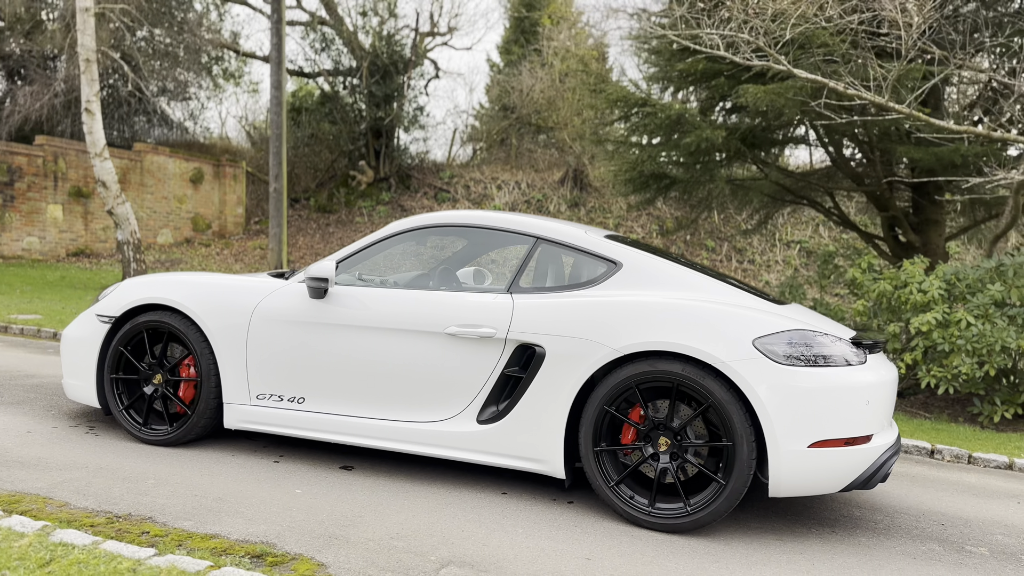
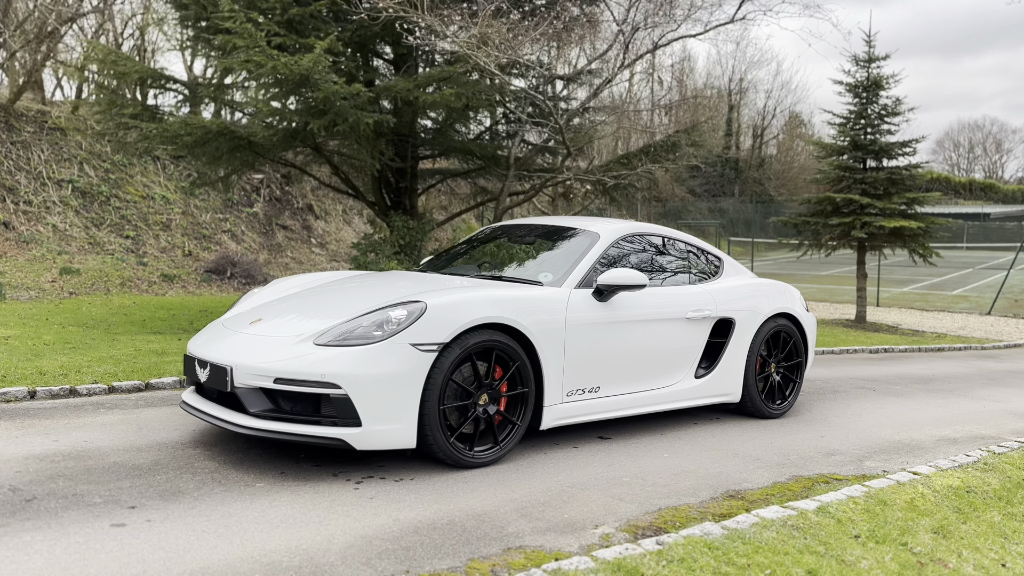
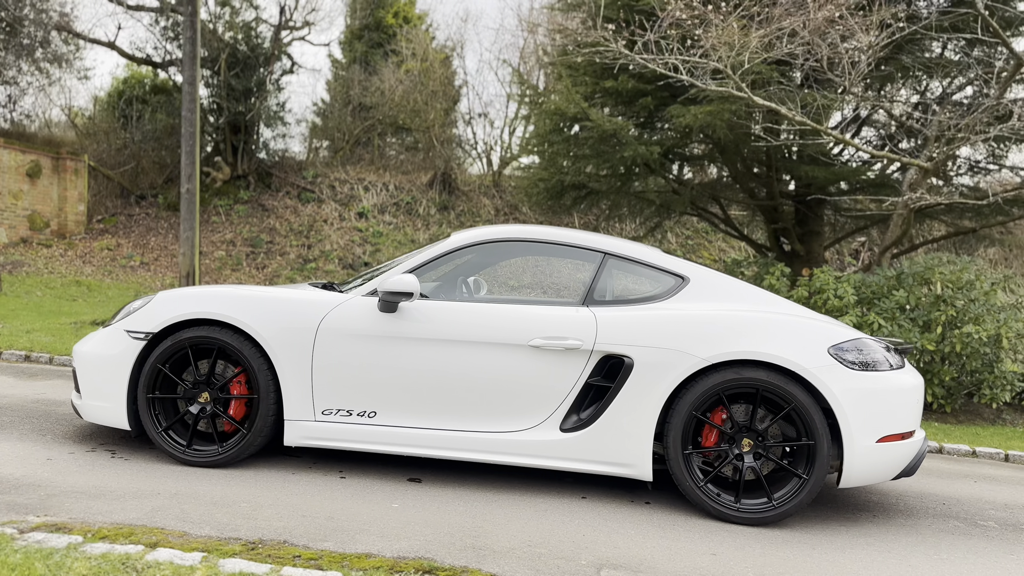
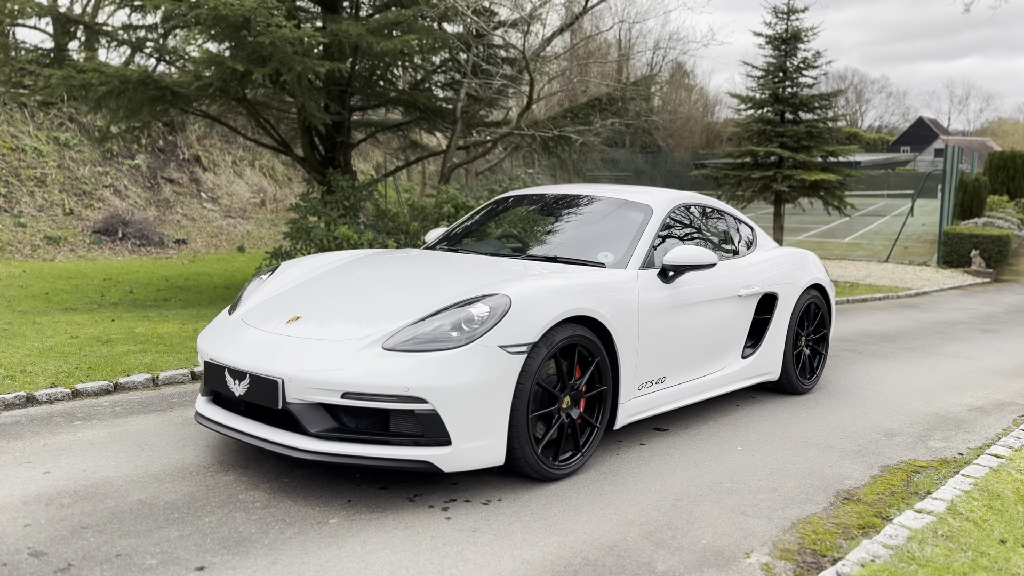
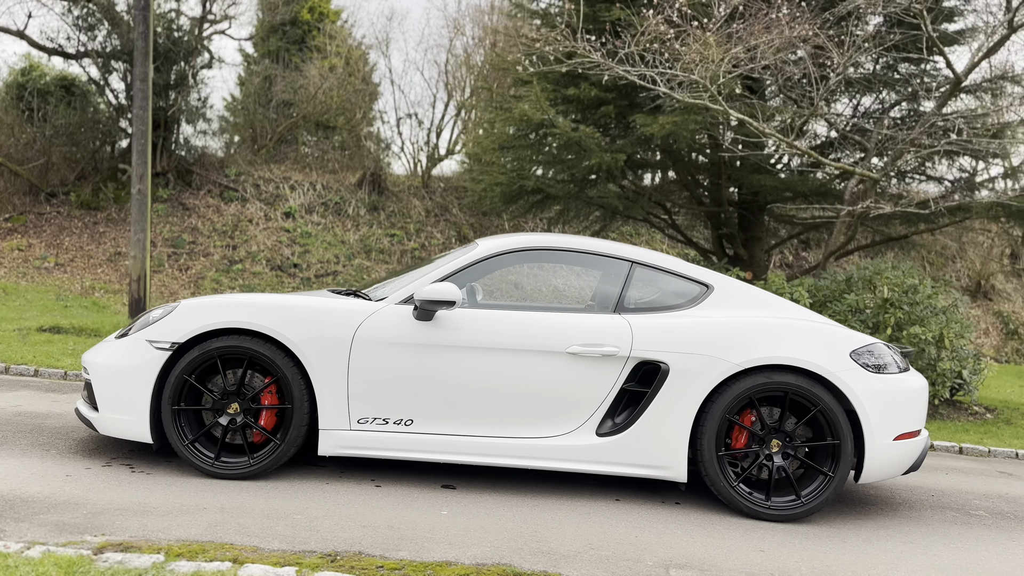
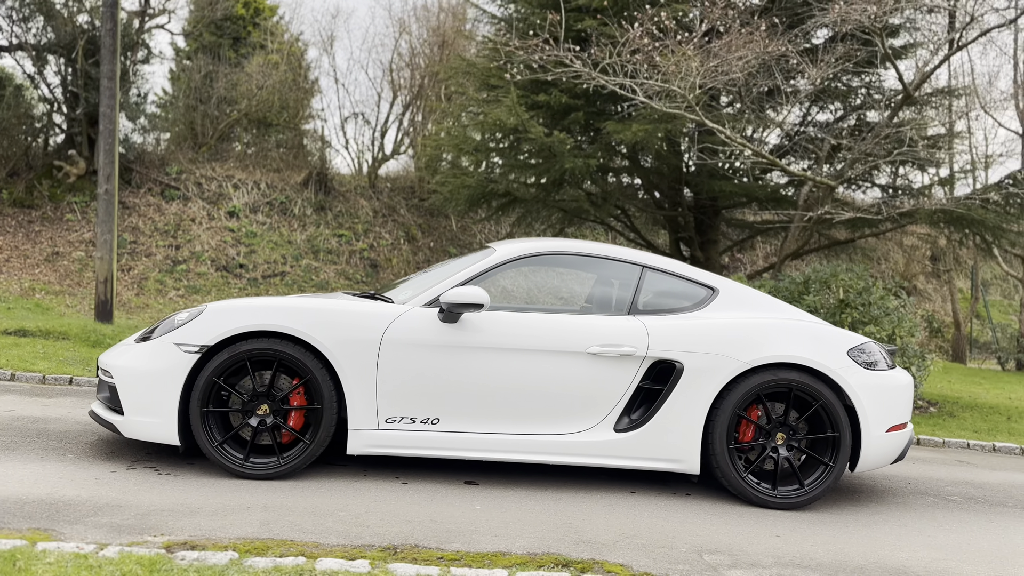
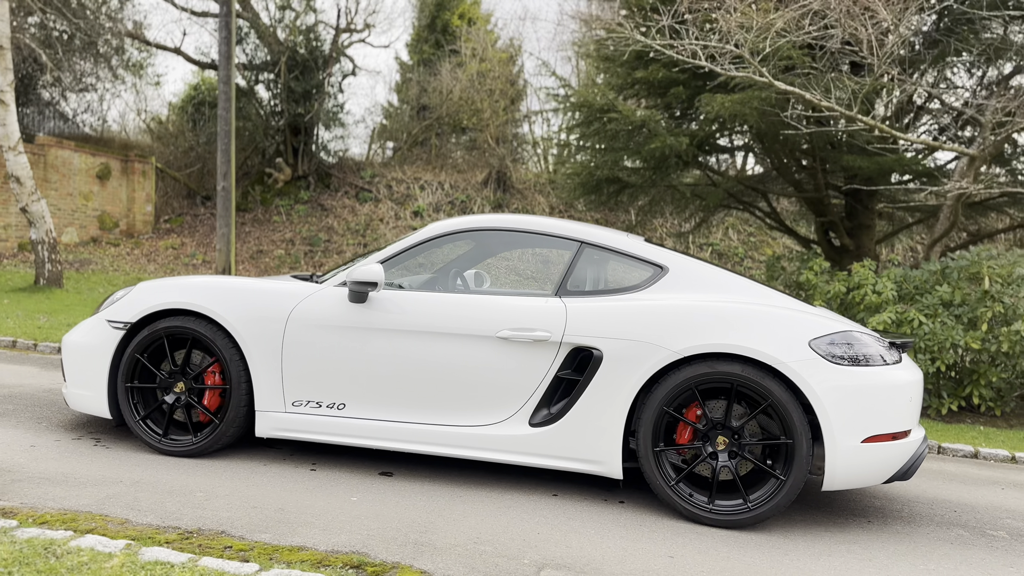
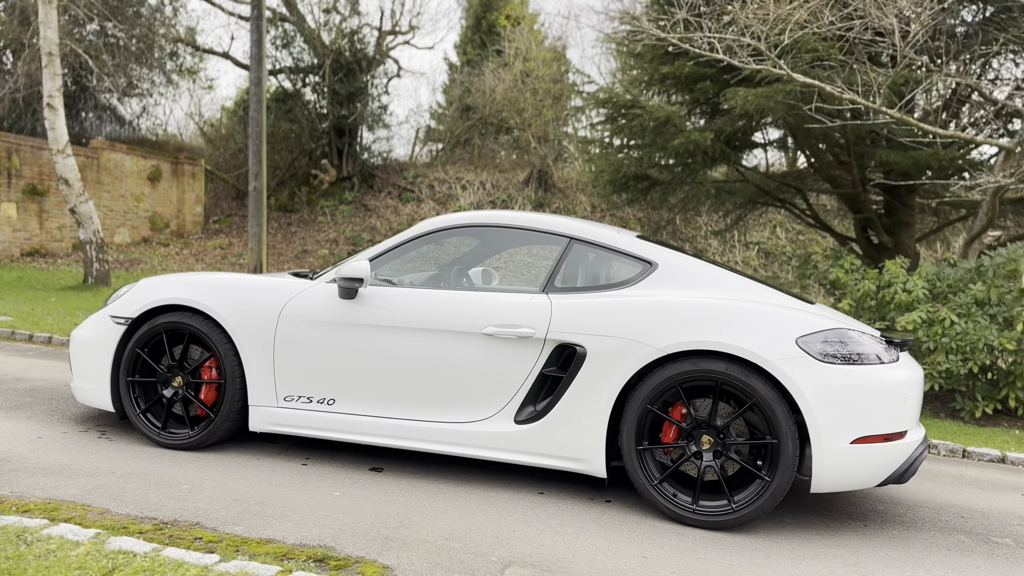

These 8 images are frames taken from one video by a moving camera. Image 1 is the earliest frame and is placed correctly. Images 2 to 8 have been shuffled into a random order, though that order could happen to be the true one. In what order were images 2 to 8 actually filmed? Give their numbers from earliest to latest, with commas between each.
8, 7, 3, 5, 6, 2, 4
